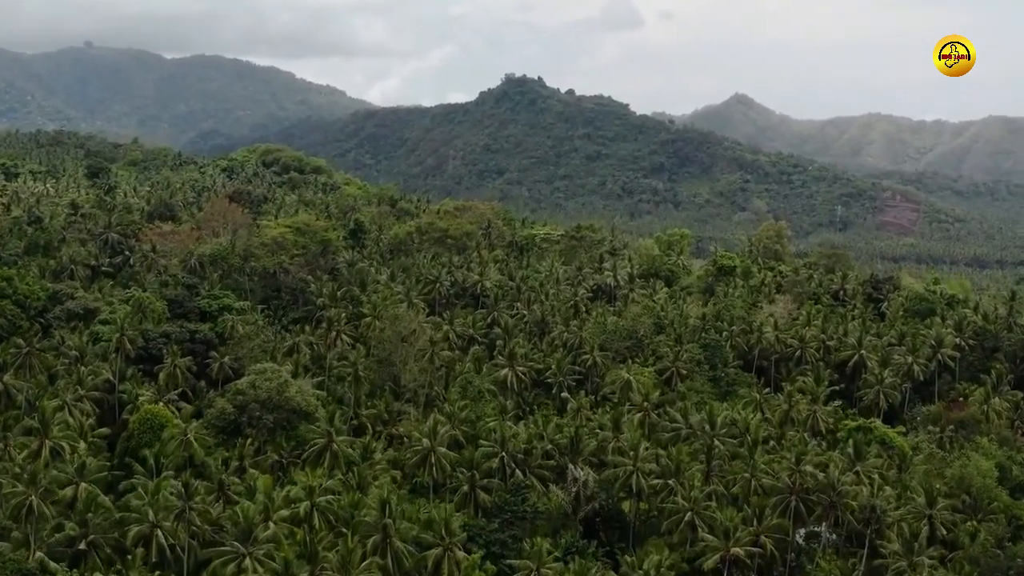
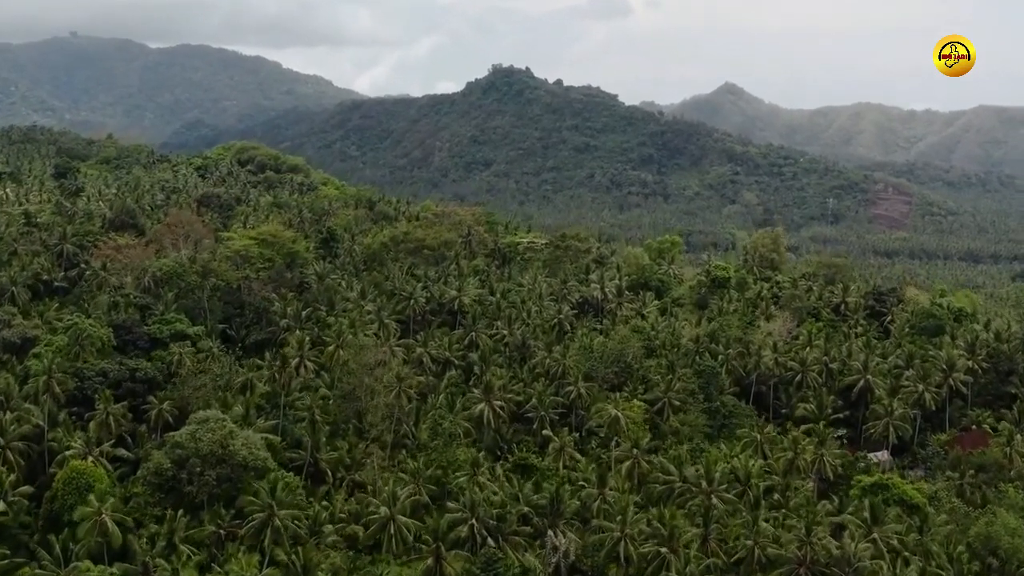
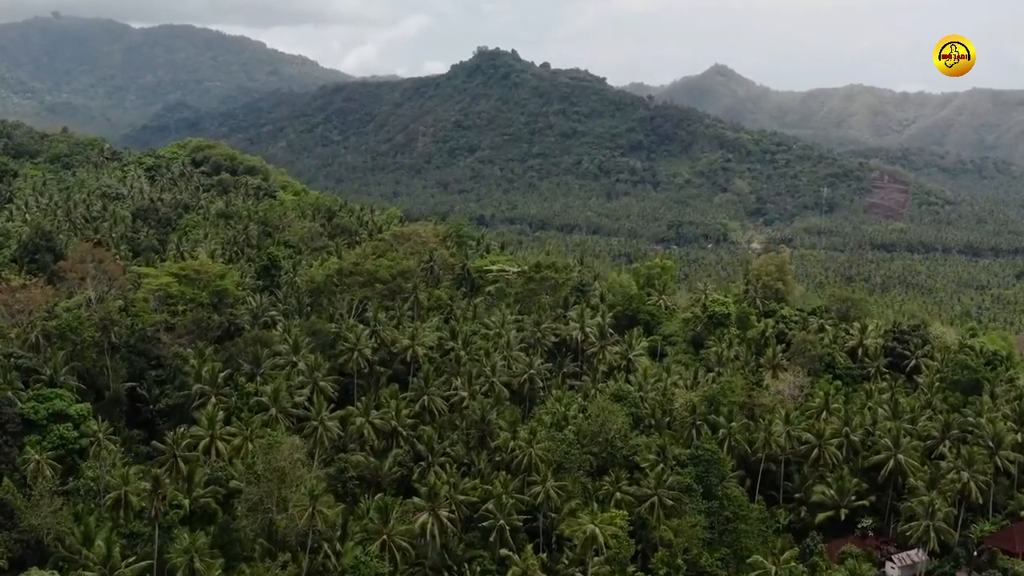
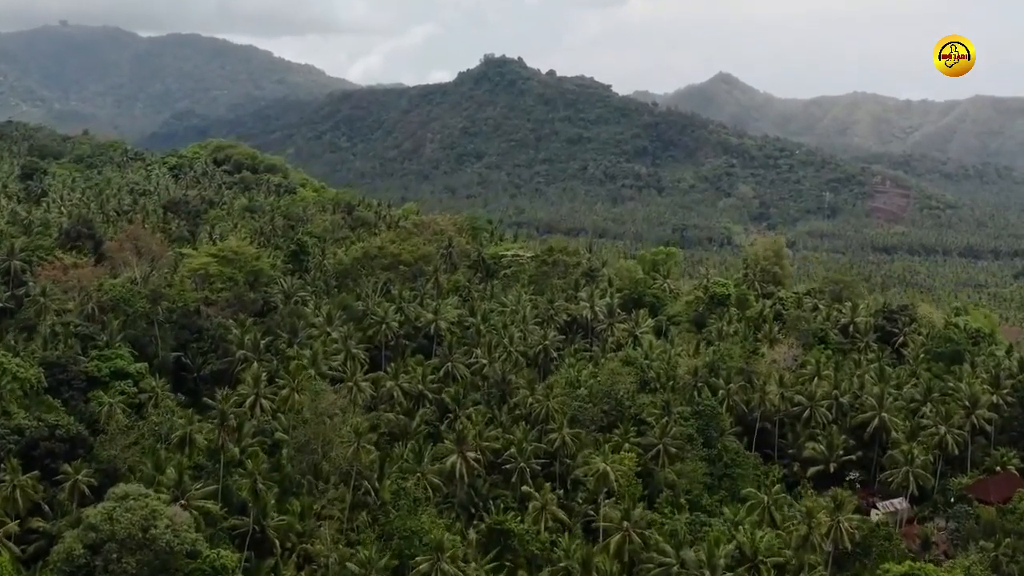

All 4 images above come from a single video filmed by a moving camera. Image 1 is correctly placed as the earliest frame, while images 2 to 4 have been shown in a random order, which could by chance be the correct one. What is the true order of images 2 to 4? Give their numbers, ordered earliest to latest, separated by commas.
2, 4, 3
